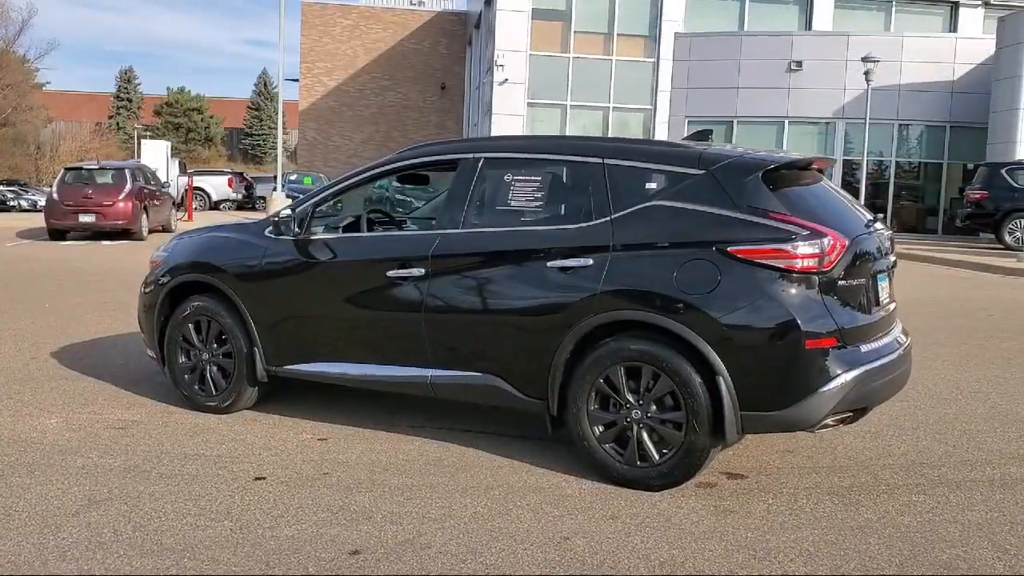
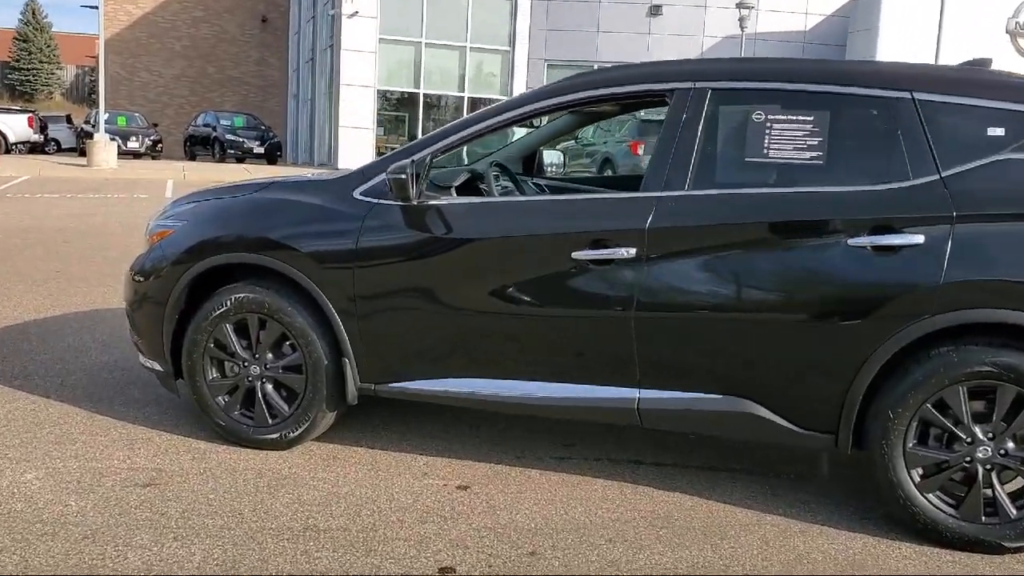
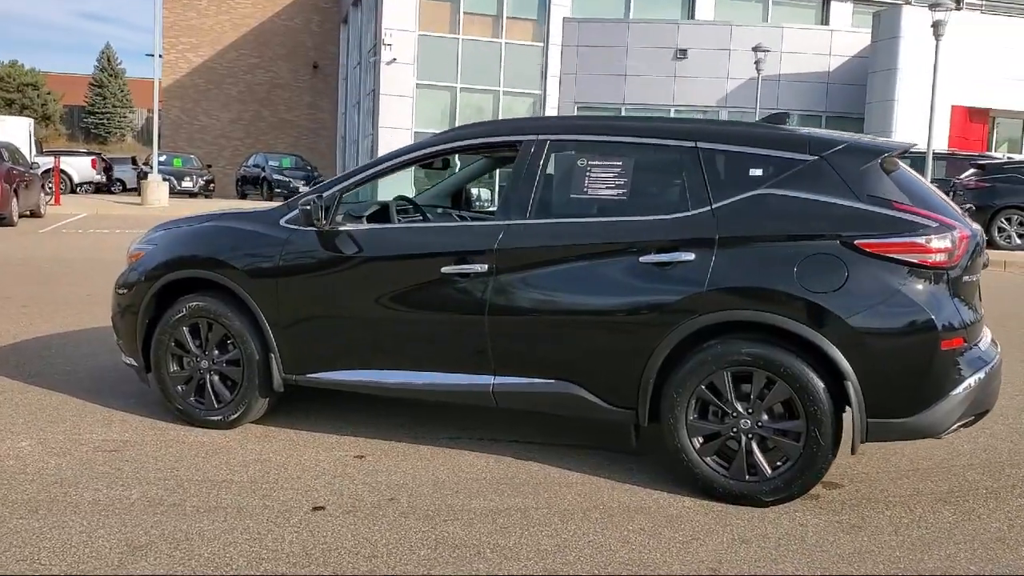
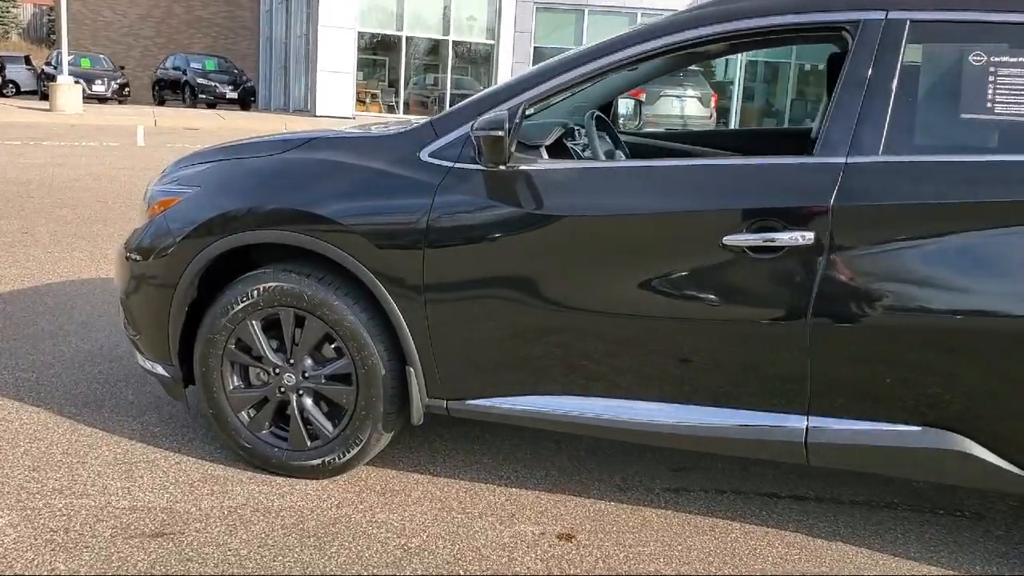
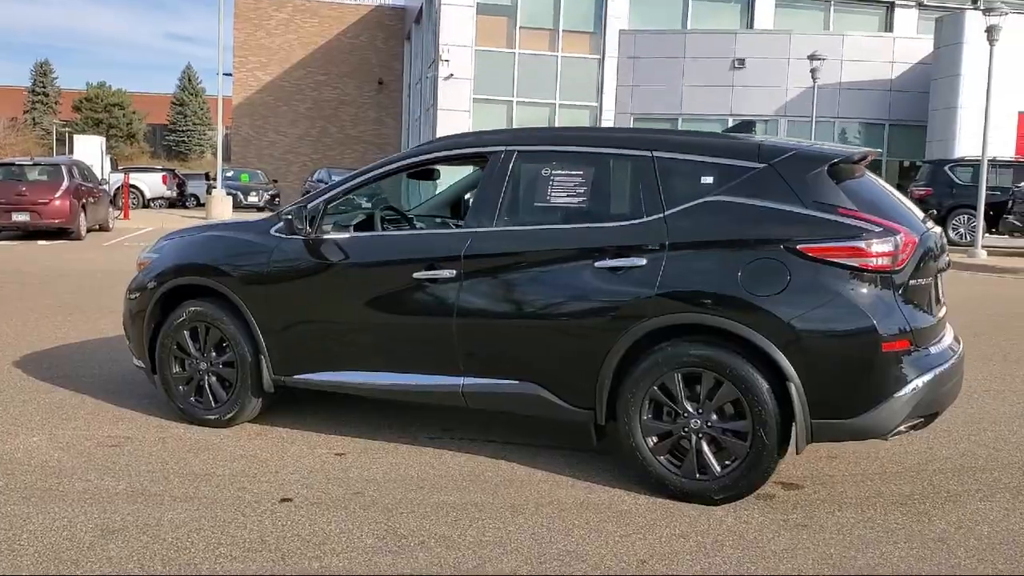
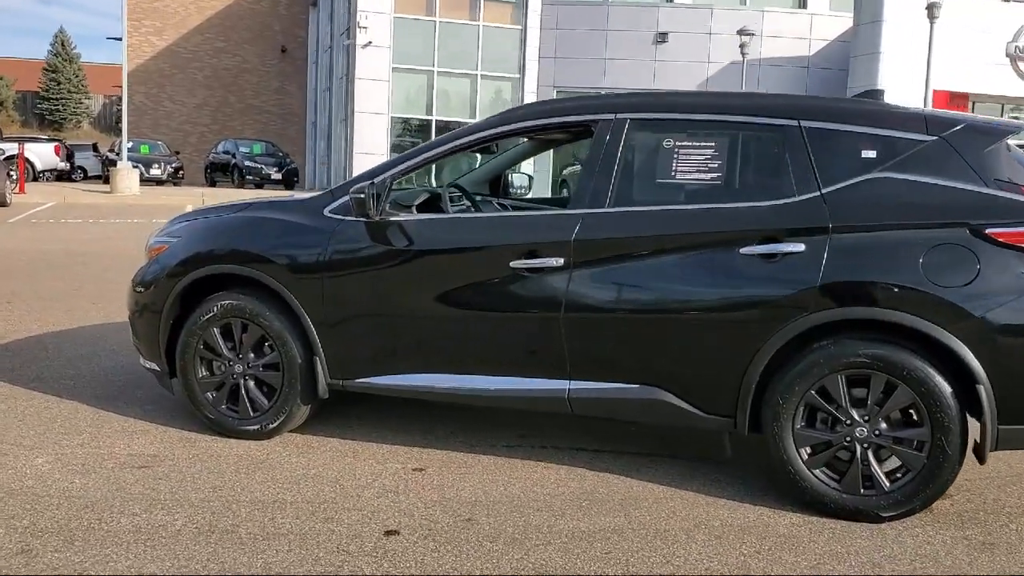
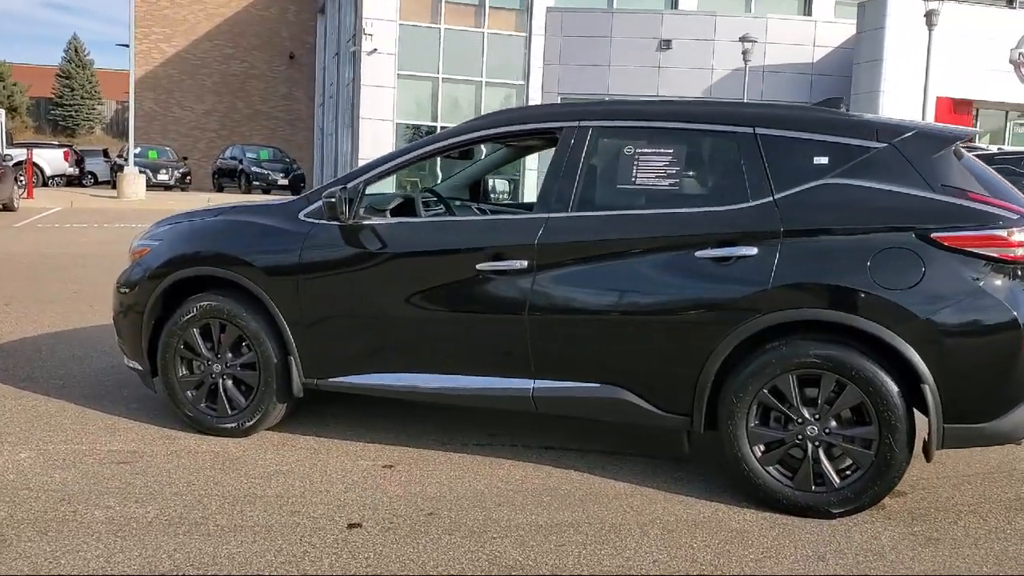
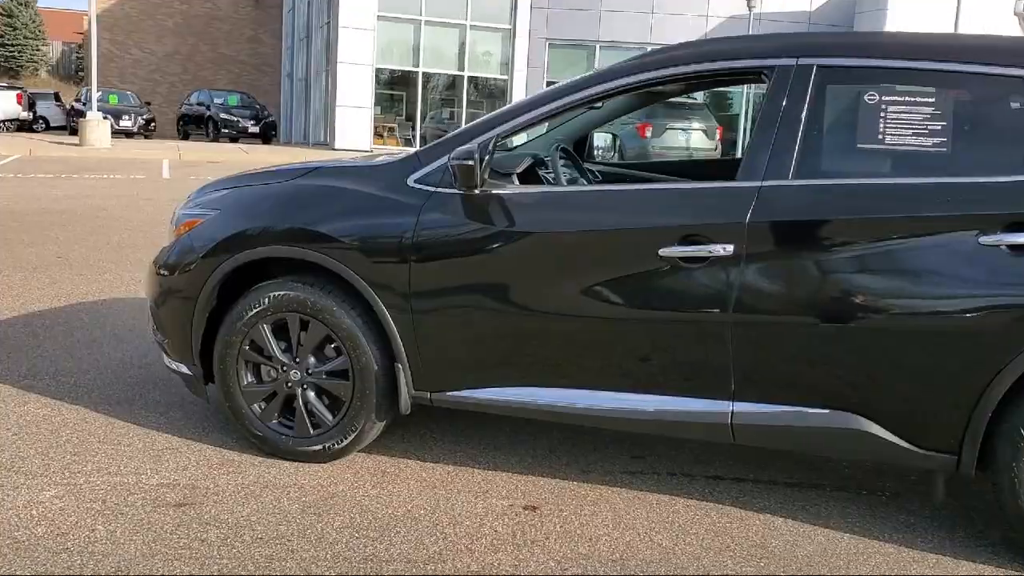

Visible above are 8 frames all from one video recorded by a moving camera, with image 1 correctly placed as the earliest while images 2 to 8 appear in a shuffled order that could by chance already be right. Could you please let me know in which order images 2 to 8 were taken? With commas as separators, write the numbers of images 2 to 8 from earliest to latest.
5, 3, 7, 6, 2, 8, 4
